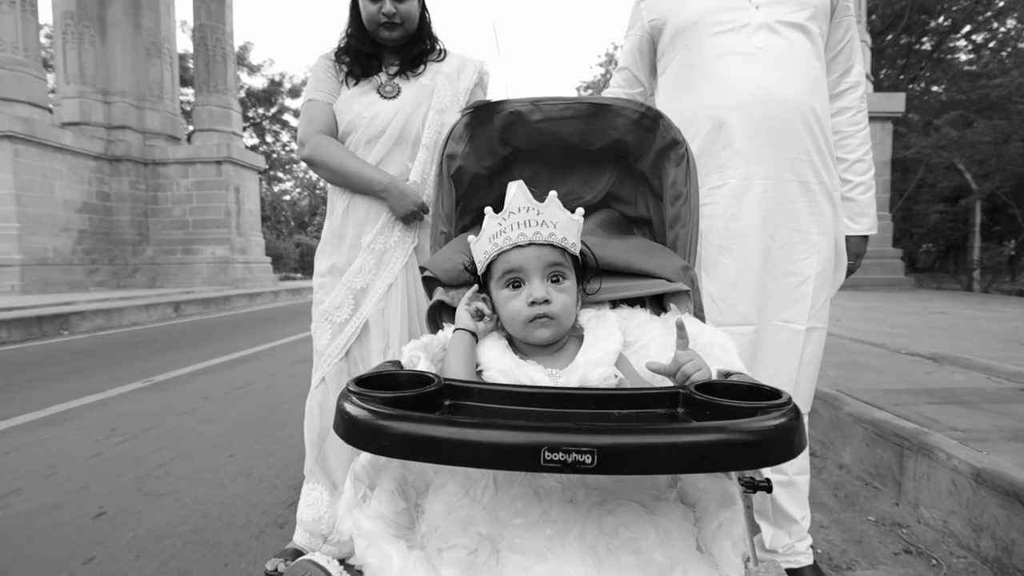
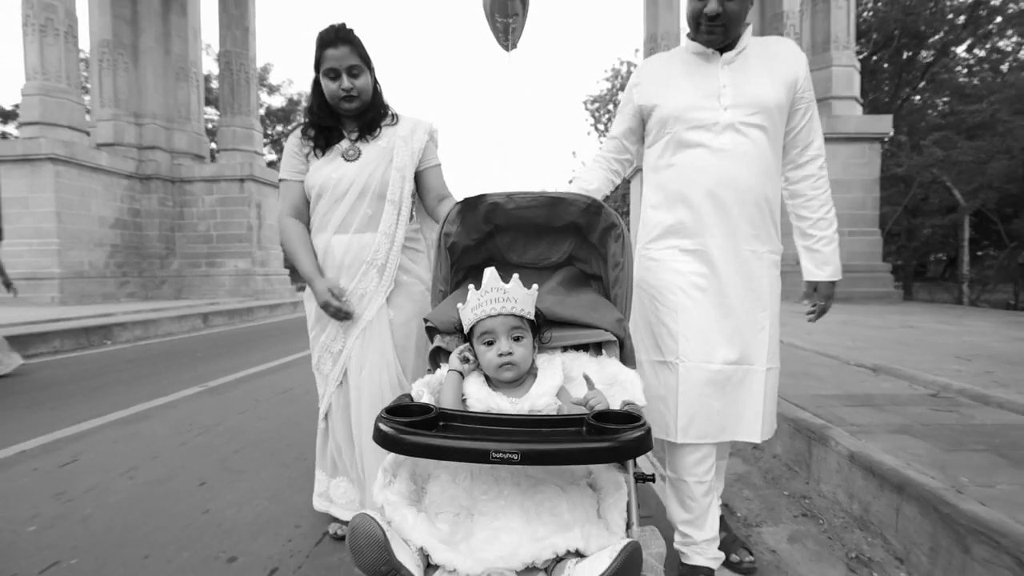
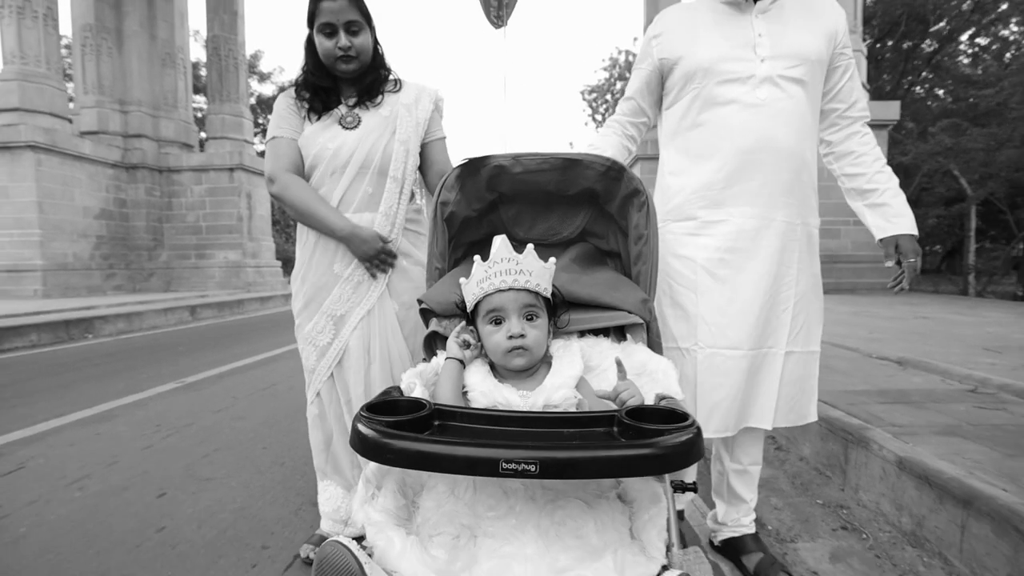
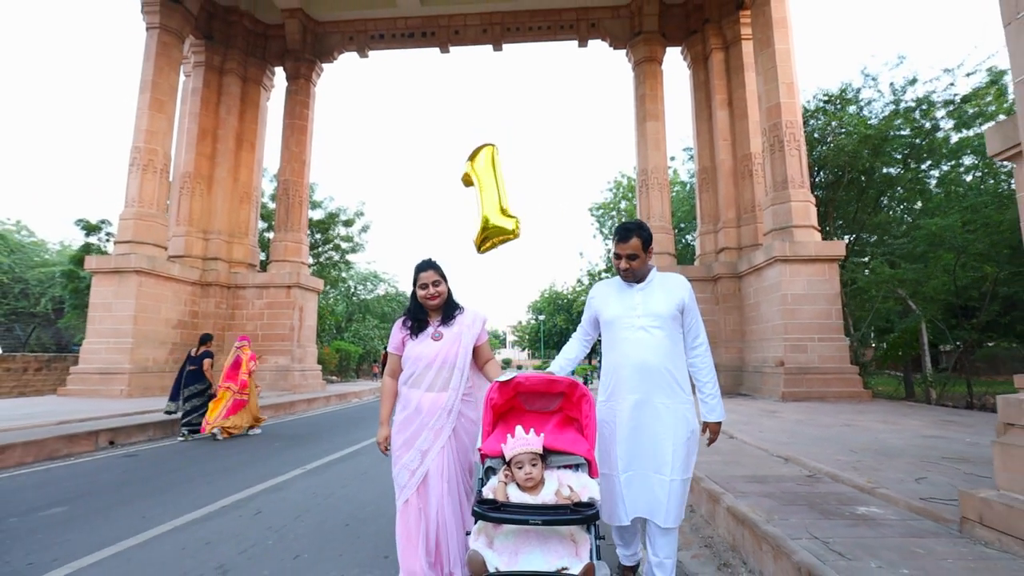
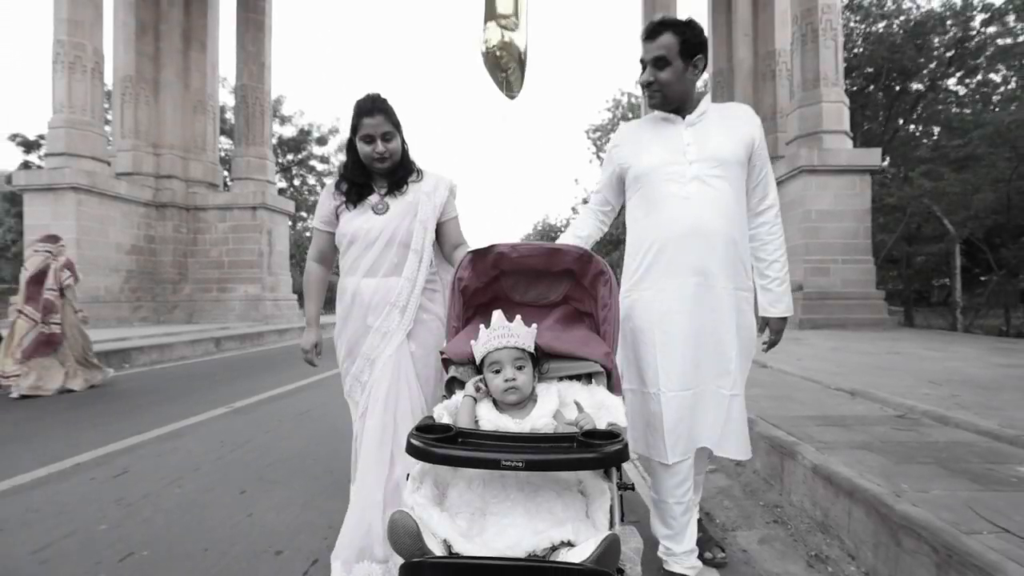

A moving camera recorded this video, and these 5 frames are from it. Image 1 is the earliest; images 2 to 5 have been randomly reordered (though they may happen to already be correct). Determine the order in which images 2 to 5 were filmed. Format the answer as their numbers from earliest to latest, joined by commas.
3, 2, 5, 4
